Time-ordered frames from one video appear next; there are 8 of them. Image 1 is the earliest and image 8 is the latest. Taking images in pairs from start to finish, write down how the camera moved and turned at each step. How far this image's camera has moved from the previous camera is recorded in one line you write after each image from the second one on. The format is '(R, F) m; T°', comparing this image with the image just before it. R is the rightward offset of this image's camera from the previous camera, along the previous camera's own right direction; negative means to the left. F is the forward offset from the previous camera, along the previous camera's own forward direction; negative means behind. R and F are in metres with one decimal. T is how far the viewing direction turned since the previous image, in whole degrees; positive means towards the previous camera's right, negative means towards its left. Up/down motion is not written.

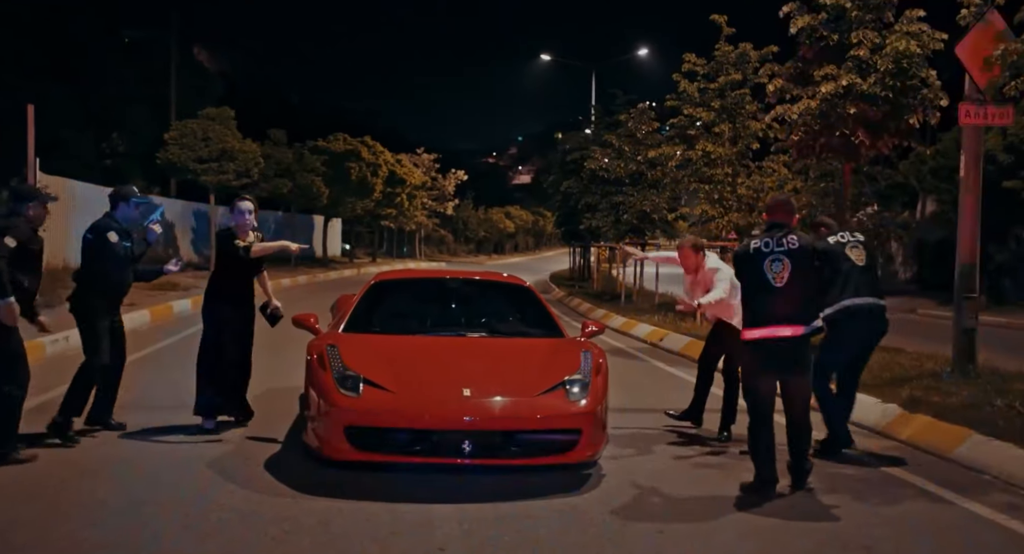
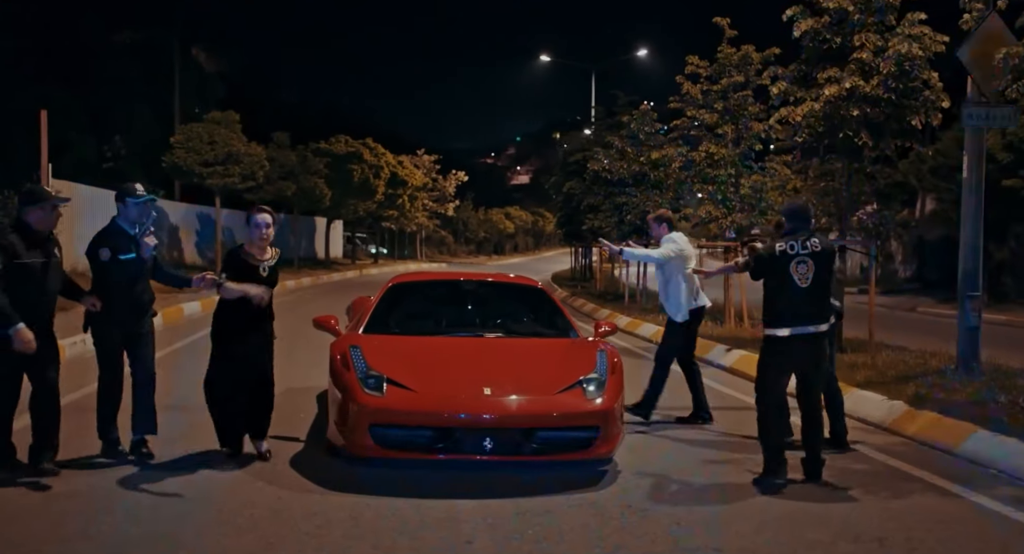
(-0.1, -0.2) m; 0°
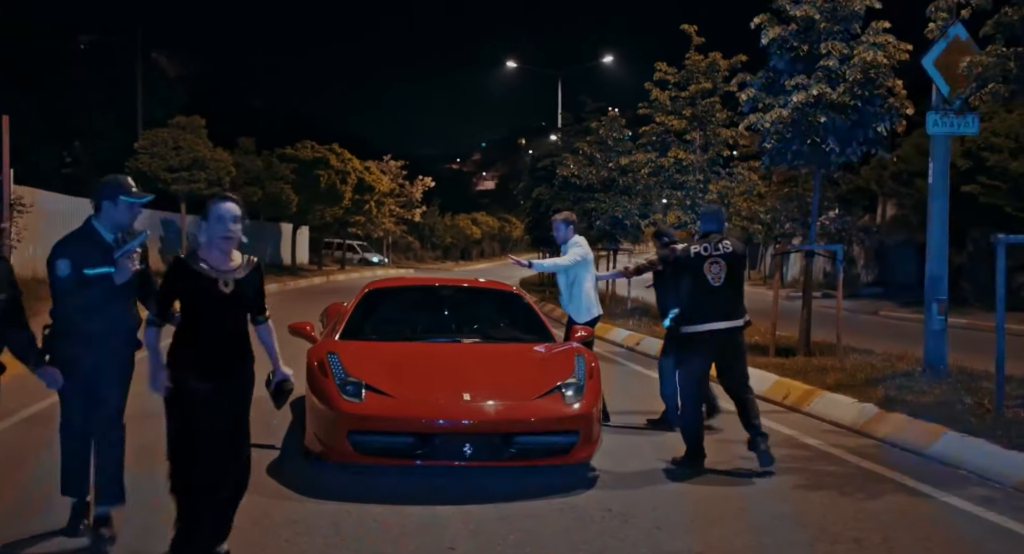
(-0.1, 0.0) m; +2°
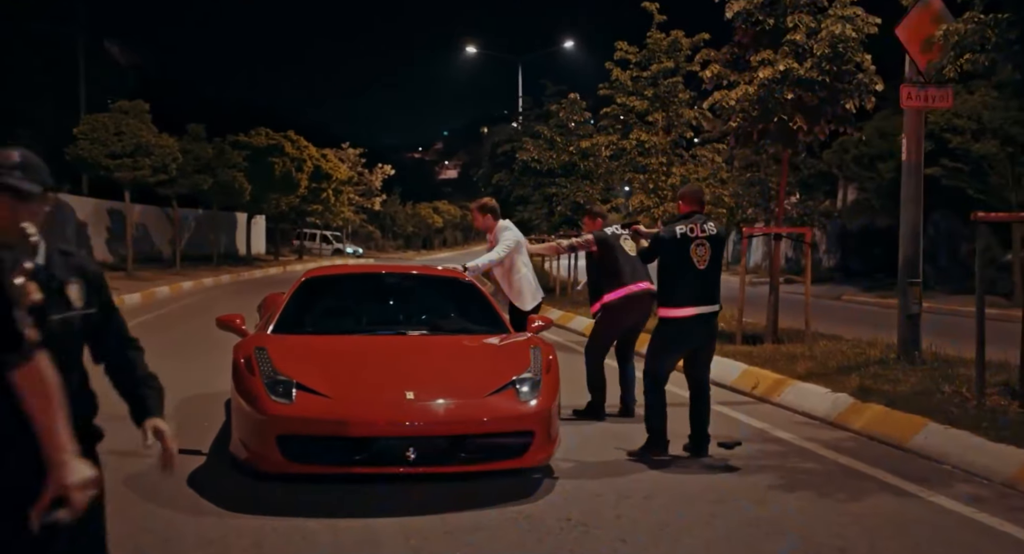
(+0.1, +0.6) m; +2°
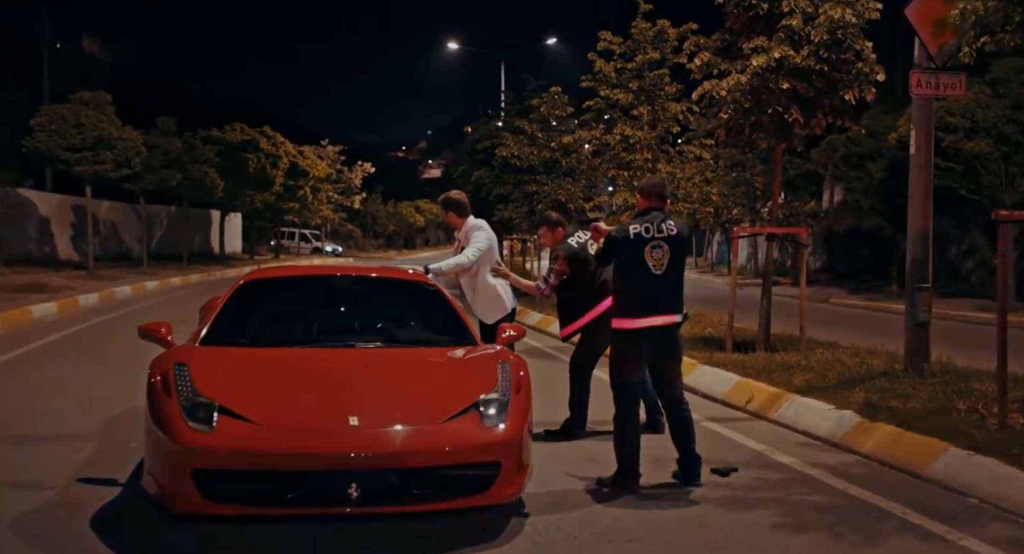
(+0.1, +0.9) m; +1°
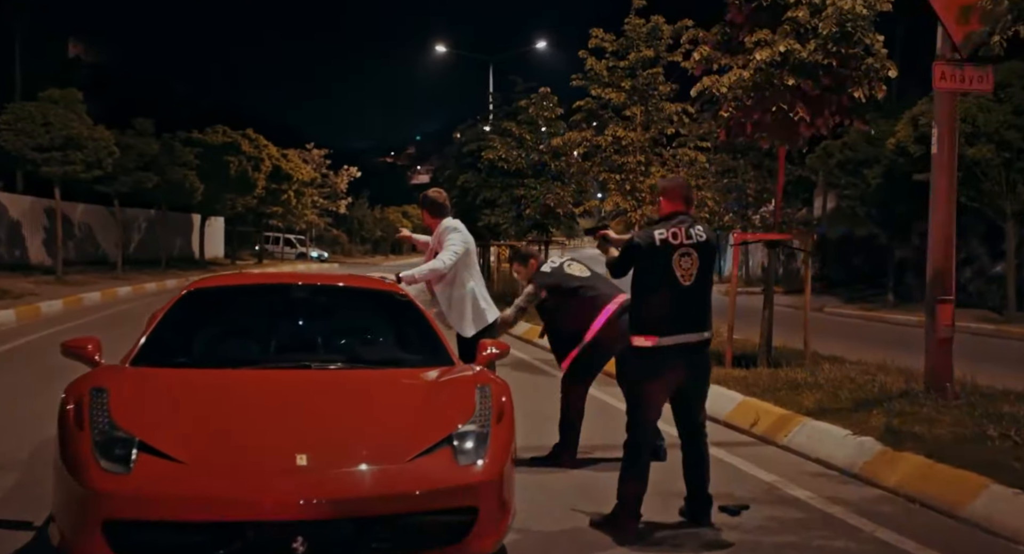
(0.0, +0.8) m; +1°
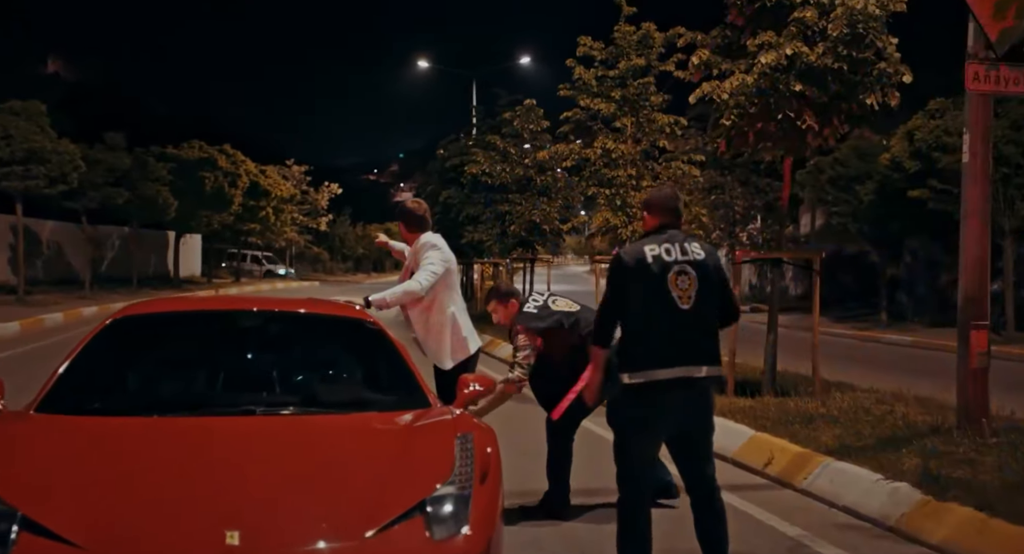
(0.0, +0.9) m; +1°
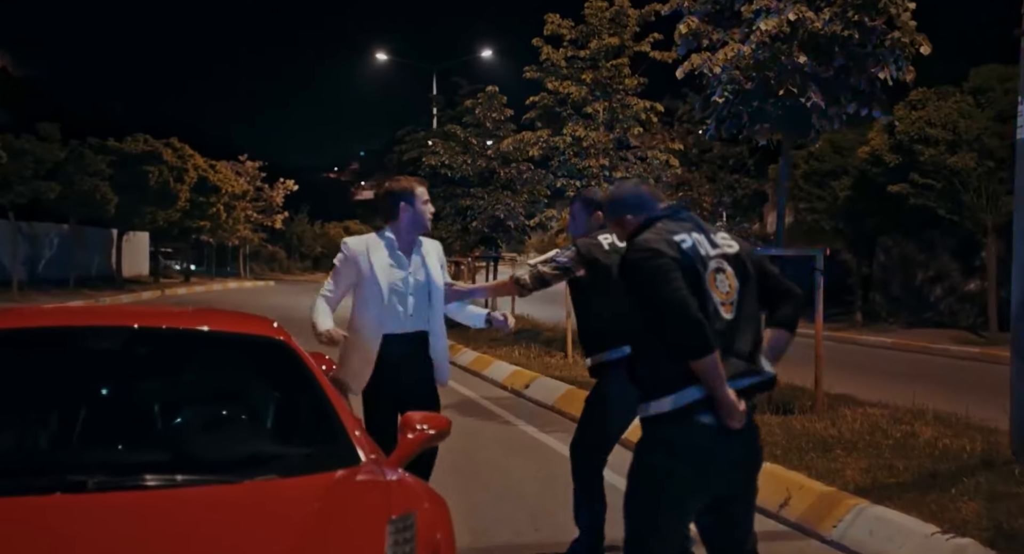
(0.0, +1.4) m; +2°
